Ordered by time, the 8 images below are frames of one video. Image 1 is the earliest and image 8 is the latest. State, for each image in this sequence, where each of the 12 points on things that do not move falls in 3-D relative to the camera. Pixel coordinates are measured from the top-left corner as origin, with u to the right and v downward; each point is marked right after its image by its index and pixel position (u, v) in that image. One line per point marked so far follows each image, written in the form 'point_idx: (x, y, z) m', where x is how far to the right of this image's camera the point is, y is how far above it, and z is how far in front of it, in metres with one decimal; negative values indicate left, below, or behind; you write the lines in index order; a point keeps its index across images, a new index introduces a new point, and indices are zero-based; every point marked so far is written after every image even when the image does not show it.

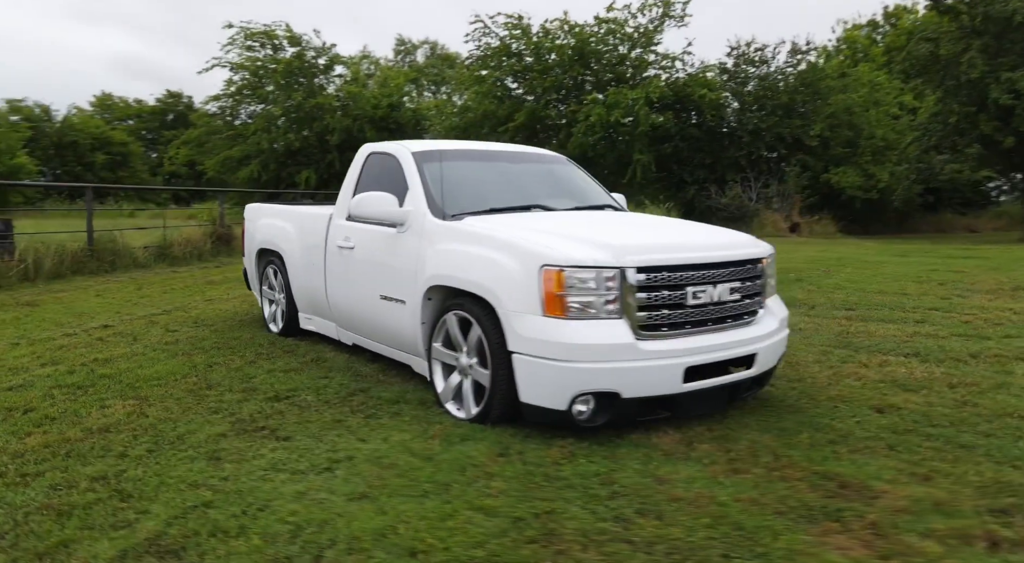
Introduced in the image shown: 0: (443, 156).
0: (-0.5, +0.8, +4.5) m
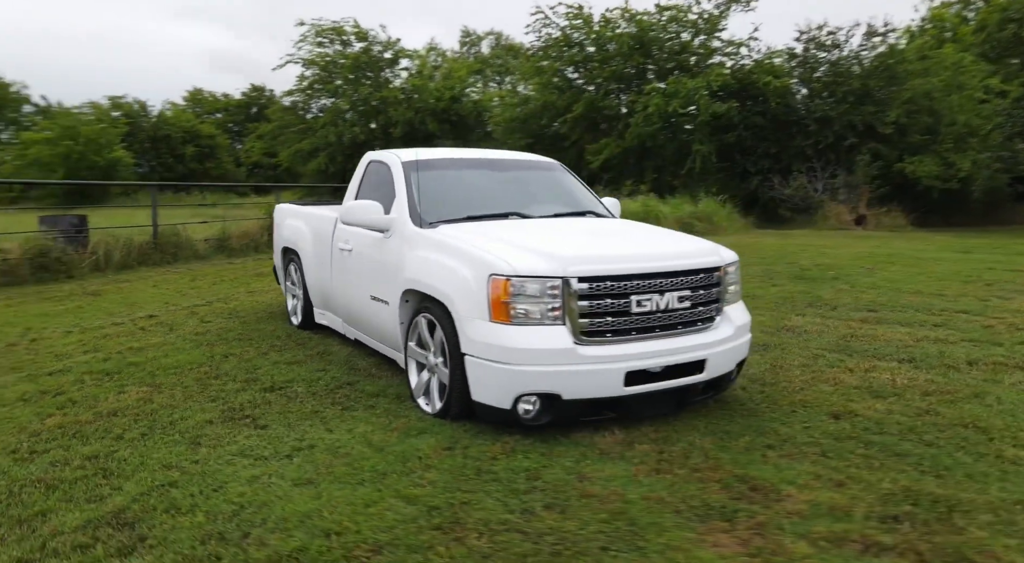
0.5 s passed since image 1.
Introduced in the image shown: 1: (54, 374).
0: (-0.6, +0.8, +4.7) m
1: (-3.8, -0.8, +5.1) m
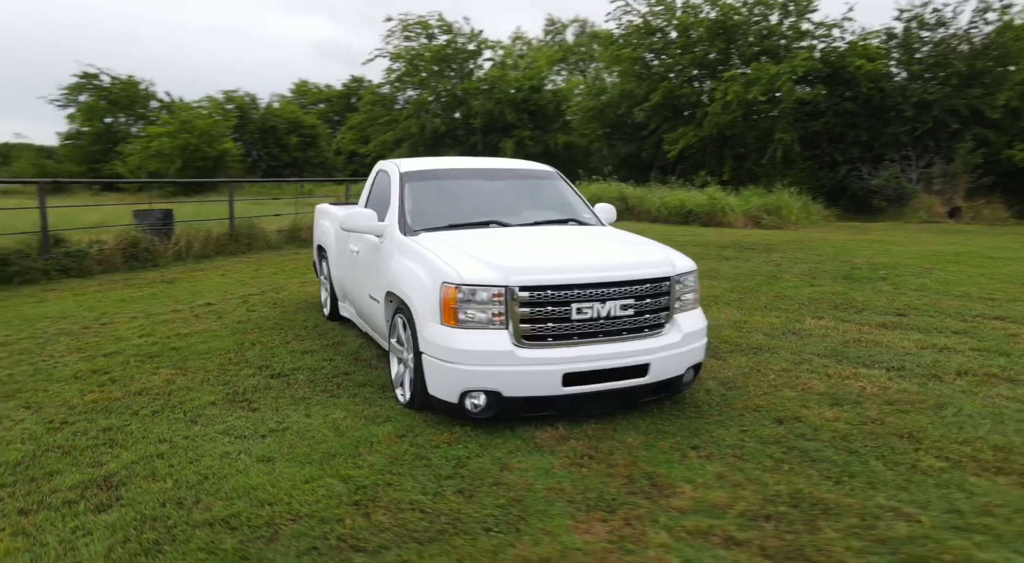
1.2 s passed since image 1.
0: (-0.7, +0.8, +5.1) m
1: (-3.9, -0.7, +5.8) m
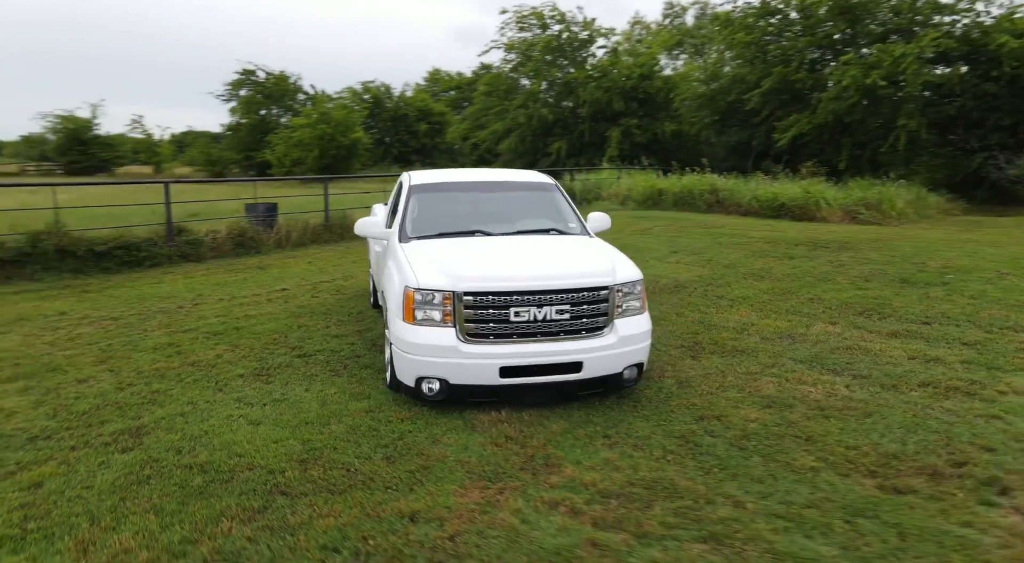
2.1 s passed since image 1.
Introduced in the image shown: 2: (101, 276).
0: (-0.7, +0.9, +5.7) m
1: (-3.7, -0.6, +7.0) m
2: (-8.0, +0.1, +12.0) m
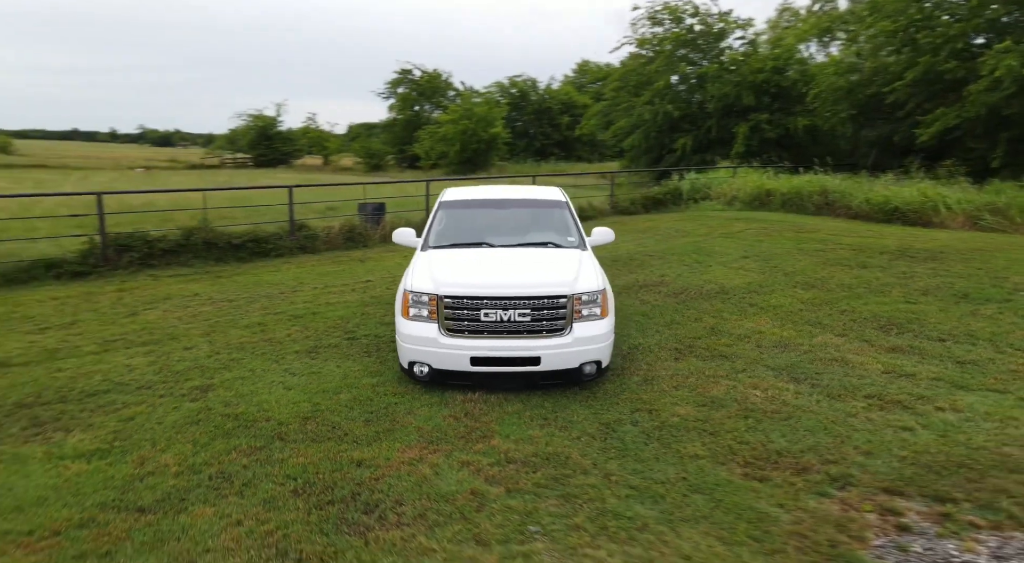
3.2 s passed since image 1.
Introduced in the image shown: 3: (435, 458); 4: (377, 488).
0: (-0.6, +0.9, +6.5) m
1: (-3.3, -0.5, +8.5) m
2: (-6.4, +0.4, +14.2) m
3: (-0.5, -1.1, +3.7) m
4: (-0.8, -1.1, +3.4) m
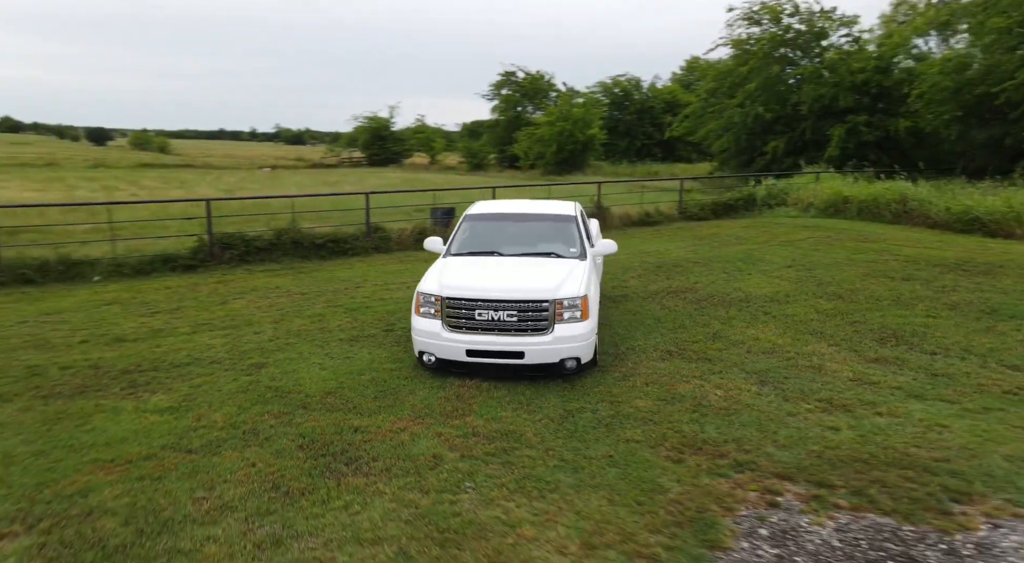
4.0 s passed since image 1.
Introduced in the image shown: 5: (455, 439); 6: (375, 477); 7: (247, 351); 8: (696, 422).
0: (-0.4, +0.9, +7.3) m
1: (-2.8, -0.4, +9.6) m
2: (-5.1, +0.5, +15.8) m
3: (-0.7, -1.1, +4.5) m
4: (-1.0, -1.2, +4.2) m
5: (-0.4, -1.1, +4.3) m
6: (-0.9, -1.2, +3.8) m
7: (-3.2, -0.8, +7.2) m
8: (+1.4, -1.0, +4.4) m
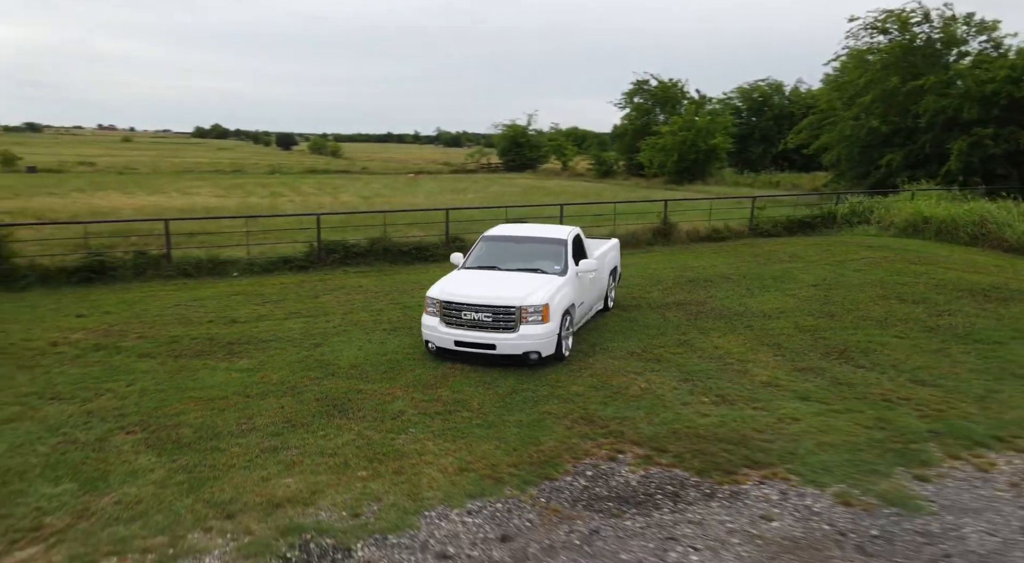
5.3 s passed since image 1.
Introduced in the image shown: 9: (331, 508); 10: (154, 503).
0: (-0.2, +0.7, +8.9) m
1: (-2.2, -0.5, +11.6) m
2: (-3.2, +0.4, +18.0) m
3: (-1.1, -1.1, +6.2) m
4: (-1.5, -1.2, +5.9) m
5: (-0.9, -1.2, +5.9) m
6: (-1.4, -1.2, +5.5) m
7: (-3.0, -0.8, +9.2) m
8: (+0.9, -1.1, +5.7) m
9: (-1.2, -1.5, +4.0) m
10: (-2.5, -1.5, +4.2) m
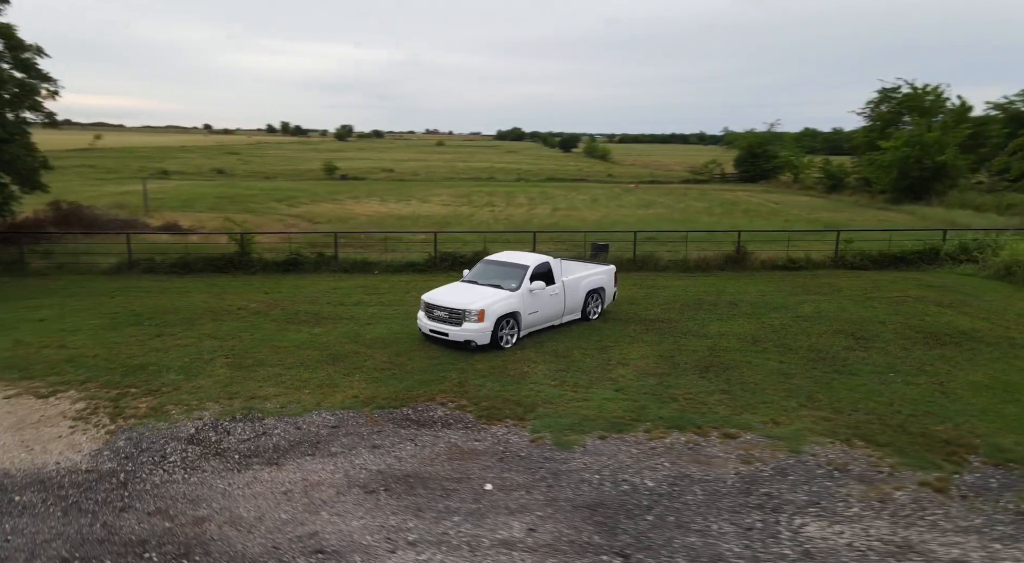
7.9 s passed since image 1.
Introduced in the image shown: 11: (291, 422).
0: (-0.2, +0.6, +11.6) m
1: (-1.4, -0.6, +14.8) m
2: (-0.3, +0.2, +21.2) m
3: (-2.1, -1.2, +9.3) m
4: (-2.5, -1.2, +9.2) m
5: (-1.9, -1.2, +9.0) m
6: (-2.6, -1.2, +8.7) m
7: (-2.9, -0.8, +12.8) m
8: (-0.4, -1.3, +8.2) m
9: (-2.9, -1.5, +7.3) m
10: (-4.0, -1.4, +7.9) m
11: (-2.4, -1.5, +6.6) m
